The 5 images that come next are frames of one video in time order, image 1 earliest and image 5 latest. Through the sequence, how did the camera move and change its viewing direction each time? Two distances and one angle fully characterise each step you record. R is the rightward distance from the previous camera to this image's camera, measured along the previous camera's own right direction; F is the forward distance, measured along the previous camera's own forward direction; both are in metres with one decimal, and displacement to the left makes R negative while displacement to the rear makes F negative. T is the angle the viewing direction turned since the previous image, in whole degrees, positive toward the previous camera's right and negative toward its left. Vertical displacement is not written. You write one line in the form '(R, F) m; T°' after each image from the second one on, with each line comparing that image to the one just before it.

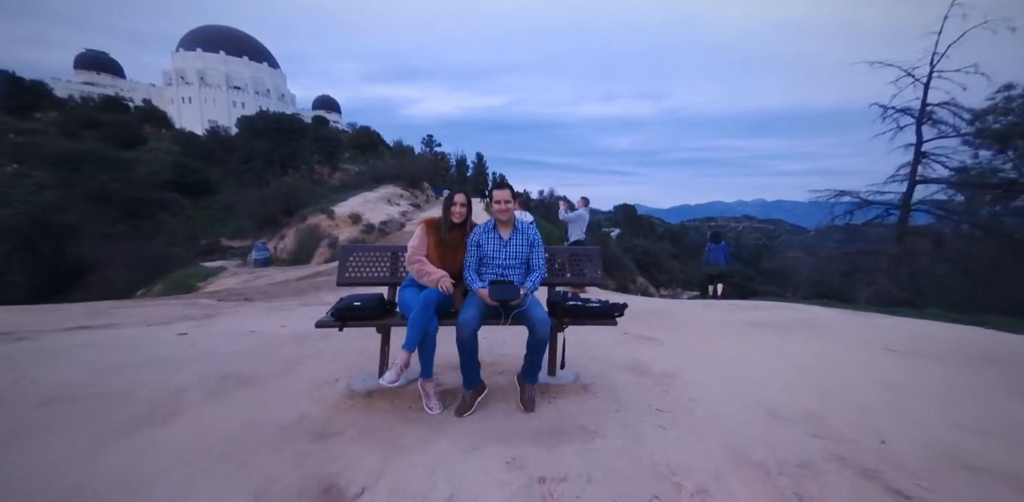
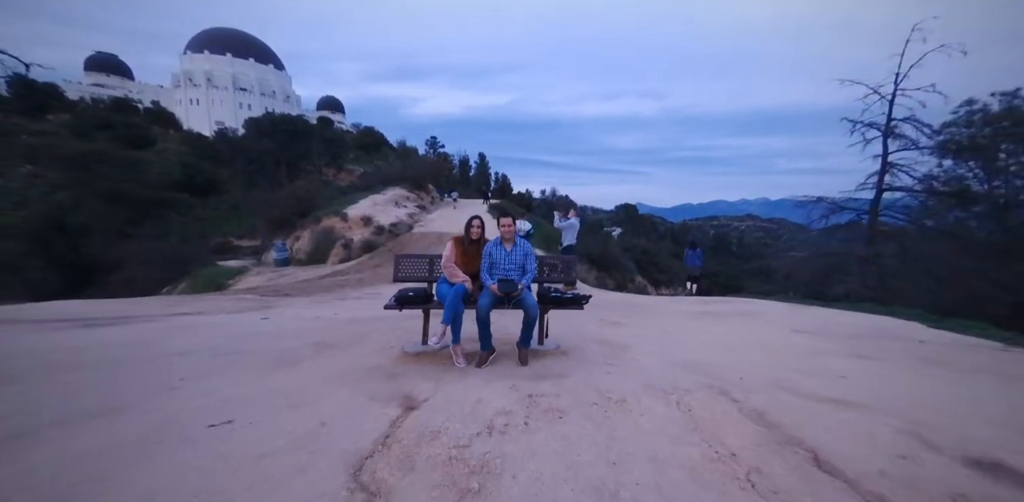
(0.0, -1.0) m; 0°
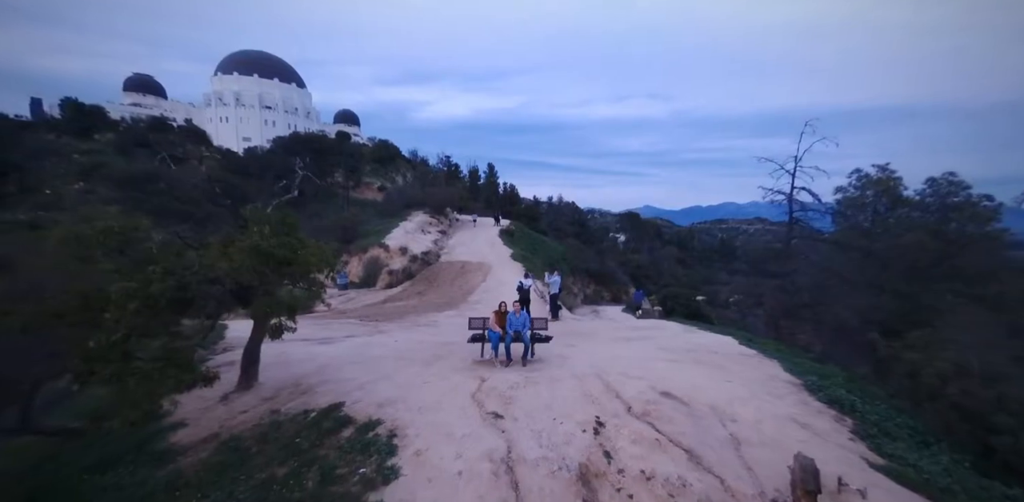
(0.0, -4.0) m; -1°
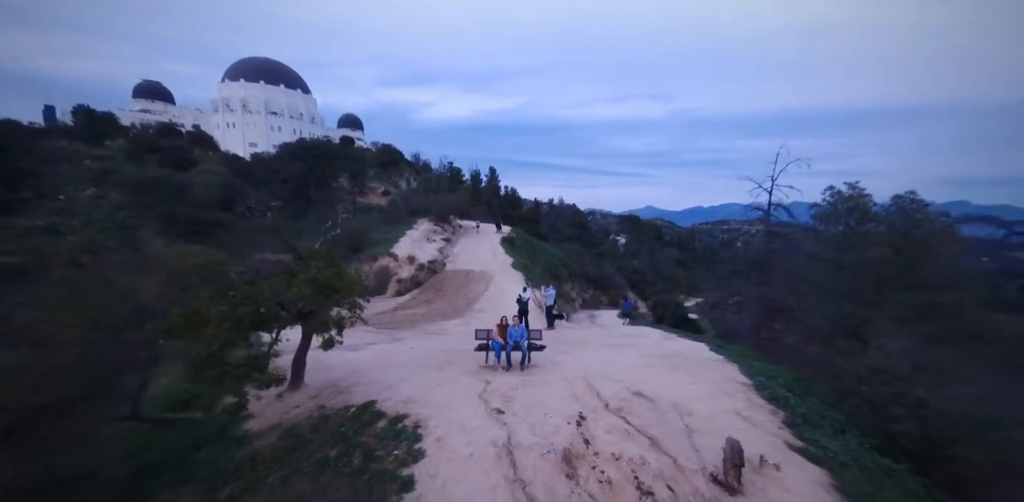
(0.0, -1.3) m; 0°
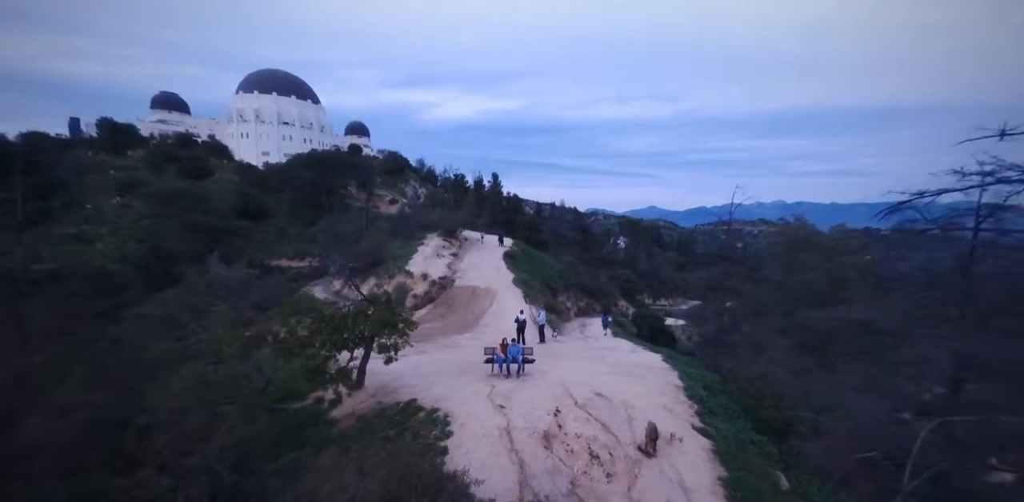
(+0.1, -3.0) m; 0°
